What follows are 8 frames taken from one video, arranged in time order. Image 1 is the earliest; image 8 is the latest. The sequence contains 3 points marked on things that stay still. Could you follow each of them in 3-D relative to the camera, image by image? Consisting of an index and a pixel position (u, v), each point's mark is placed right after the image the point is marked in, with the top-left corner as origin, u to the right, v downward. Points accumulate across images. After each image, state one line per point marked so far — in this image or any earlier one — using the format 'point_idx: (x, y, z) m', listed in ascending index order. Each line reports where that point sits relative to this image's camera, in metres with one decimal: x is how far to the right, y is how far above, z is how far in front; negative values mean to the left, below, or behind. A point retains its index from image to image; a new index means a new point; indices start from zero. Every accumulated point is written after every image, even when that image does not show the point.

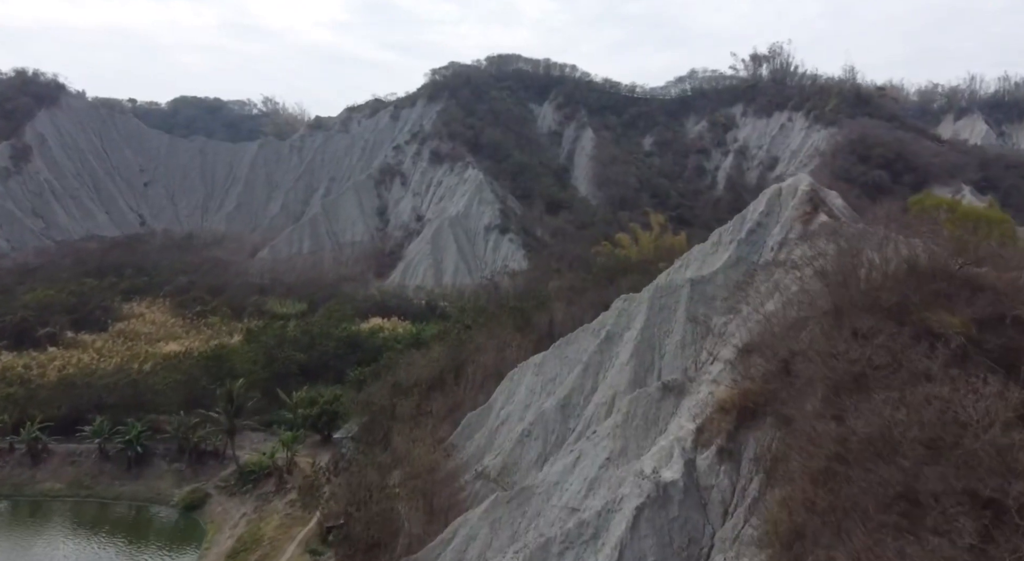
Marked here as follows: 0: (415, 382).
0: (-2.2, -2.3, +19.3) m
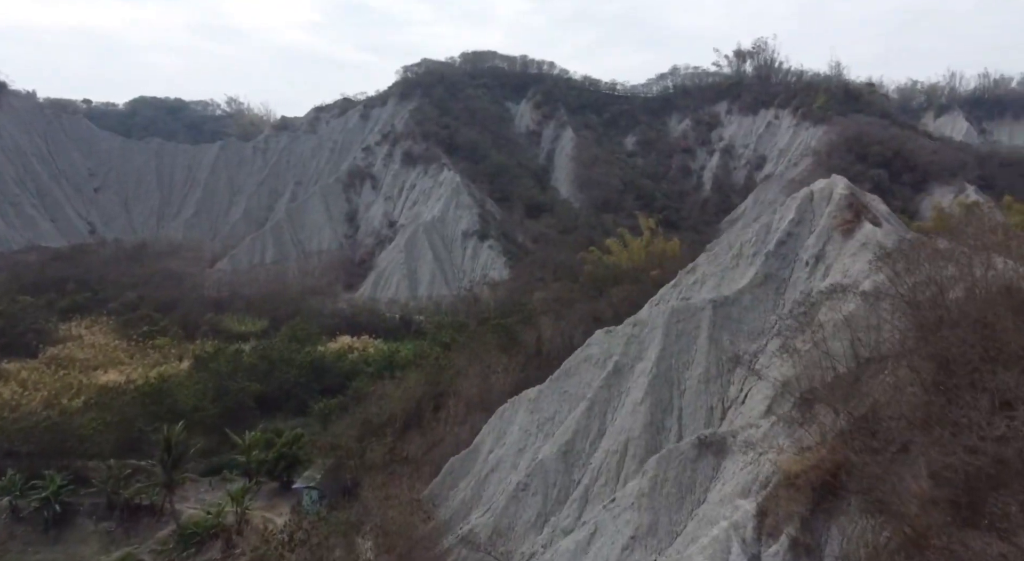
0: (-2.4, -2.7, +16.8) m
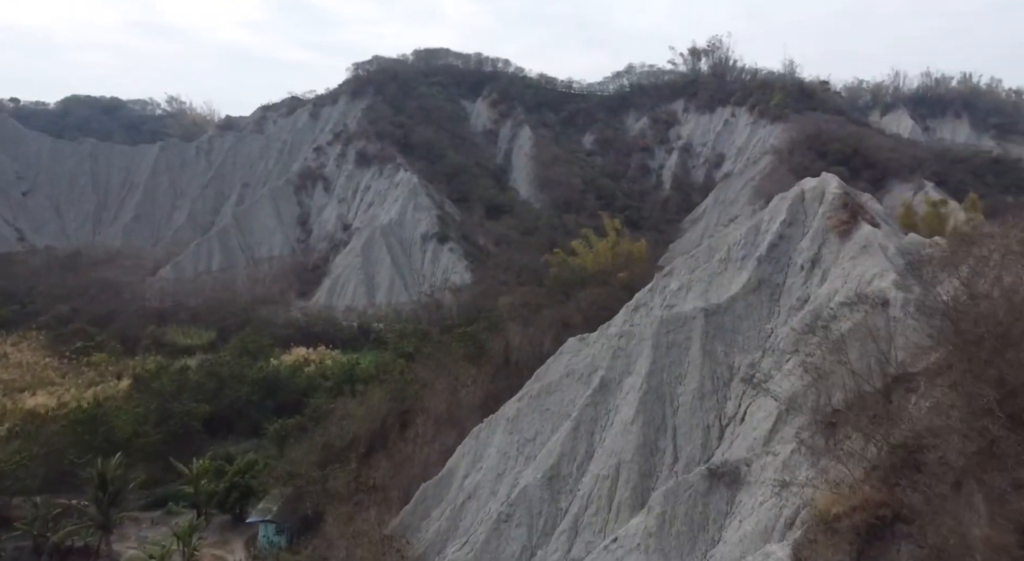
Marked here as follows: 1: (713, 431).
0: (-2.9, -2.9, +15.5) m
1: (+2.6, -2.0, +11.1) m
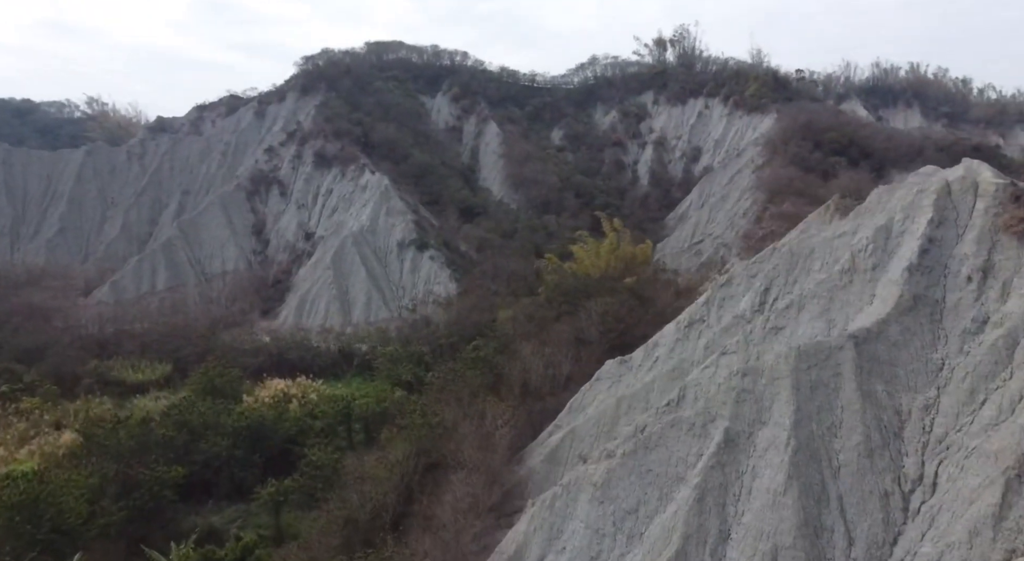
0: (-2.0, -3.2, +12.4) m
1: (+3.8, -2.2, +8.4) m
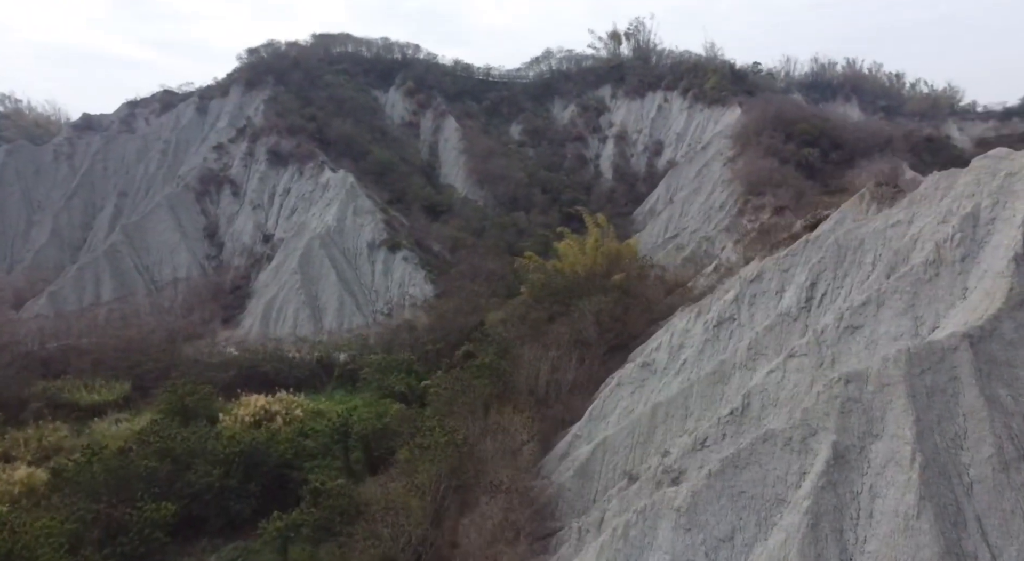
0: (-1.4, -3.3, +11.0) m
1: (+4.6, -2.1, +7.5) m
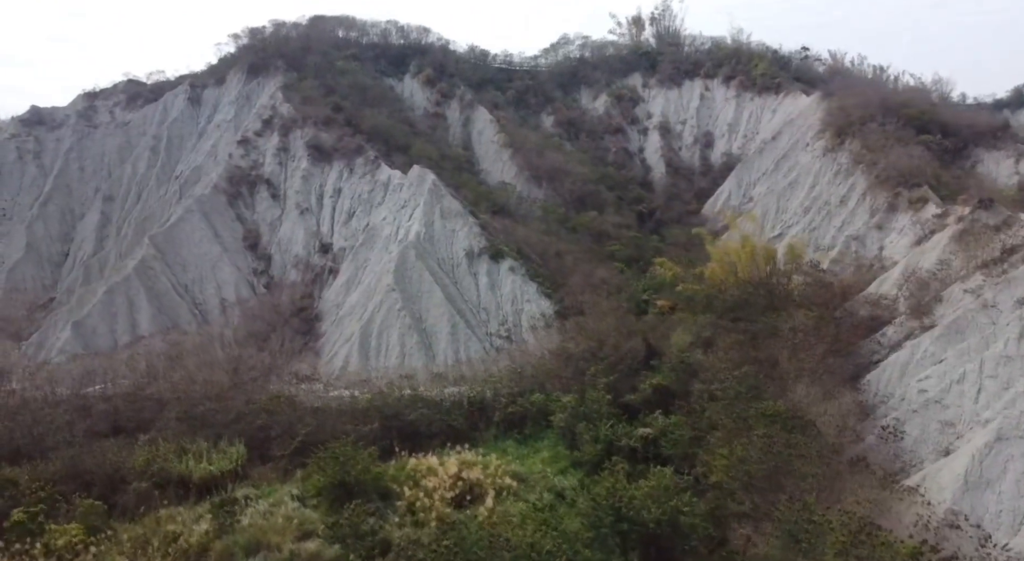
0: (+3.6, -3.6, +6.9) m
1: (+10.0, -2.3, +3.9) m
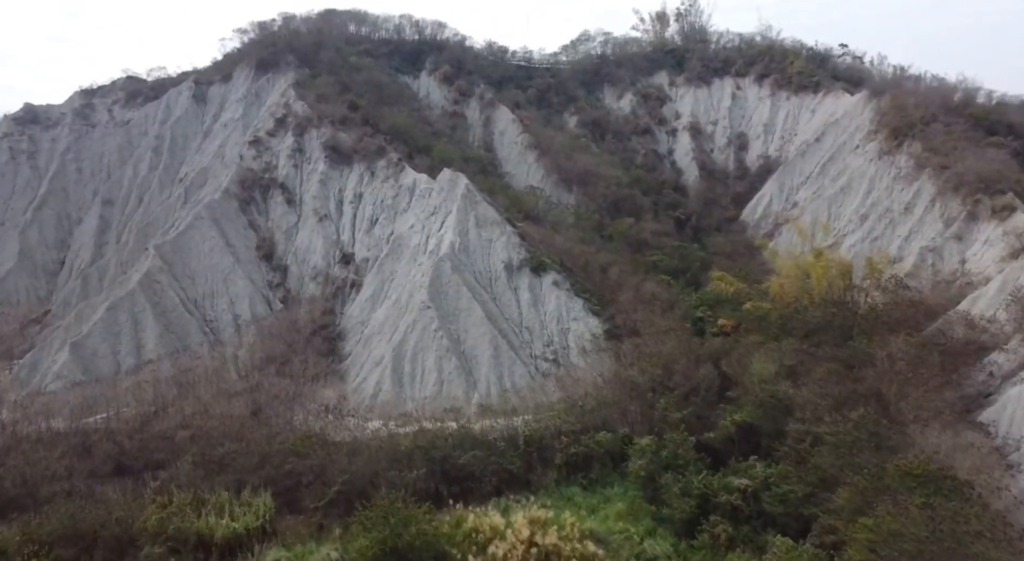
0: (+4.8, -4.0, +4.7) m
1: (+11.1, -2.7, +1.8) m
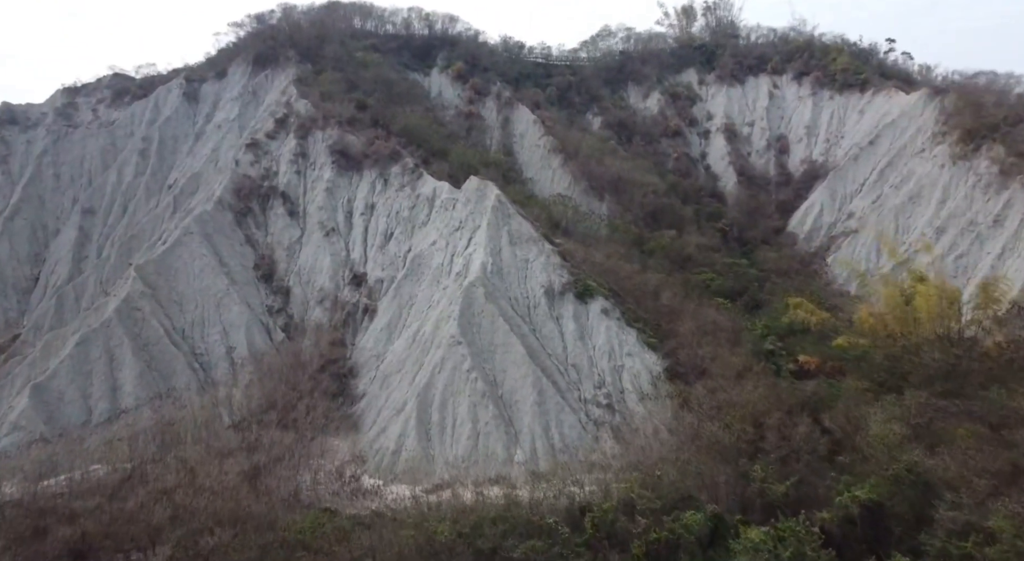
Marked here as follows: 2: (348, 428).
0: (+5.7, -4.6, +1.6) m
1: (+12.1, -3.2, -1.2) m
2: (-3.2, -2.8, +16.3) m
